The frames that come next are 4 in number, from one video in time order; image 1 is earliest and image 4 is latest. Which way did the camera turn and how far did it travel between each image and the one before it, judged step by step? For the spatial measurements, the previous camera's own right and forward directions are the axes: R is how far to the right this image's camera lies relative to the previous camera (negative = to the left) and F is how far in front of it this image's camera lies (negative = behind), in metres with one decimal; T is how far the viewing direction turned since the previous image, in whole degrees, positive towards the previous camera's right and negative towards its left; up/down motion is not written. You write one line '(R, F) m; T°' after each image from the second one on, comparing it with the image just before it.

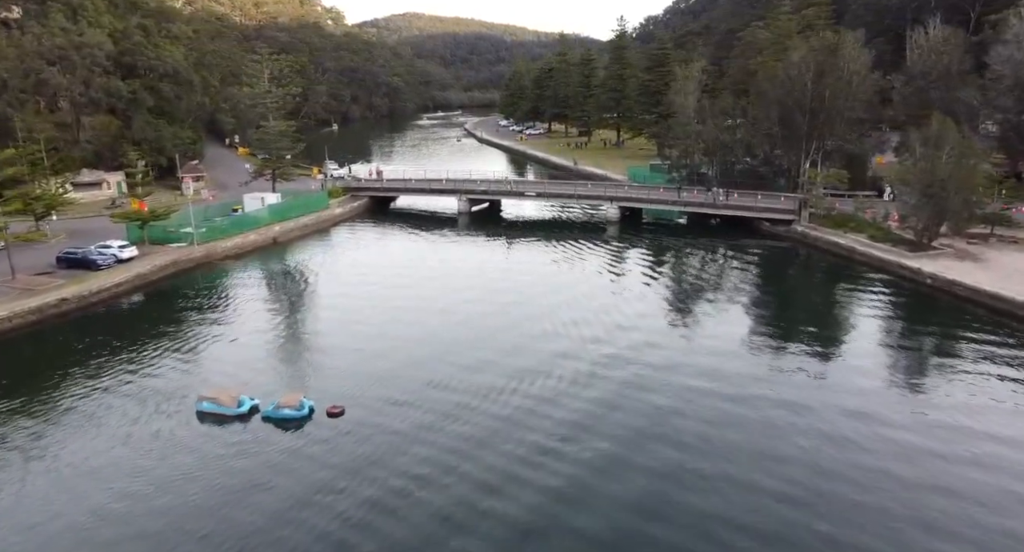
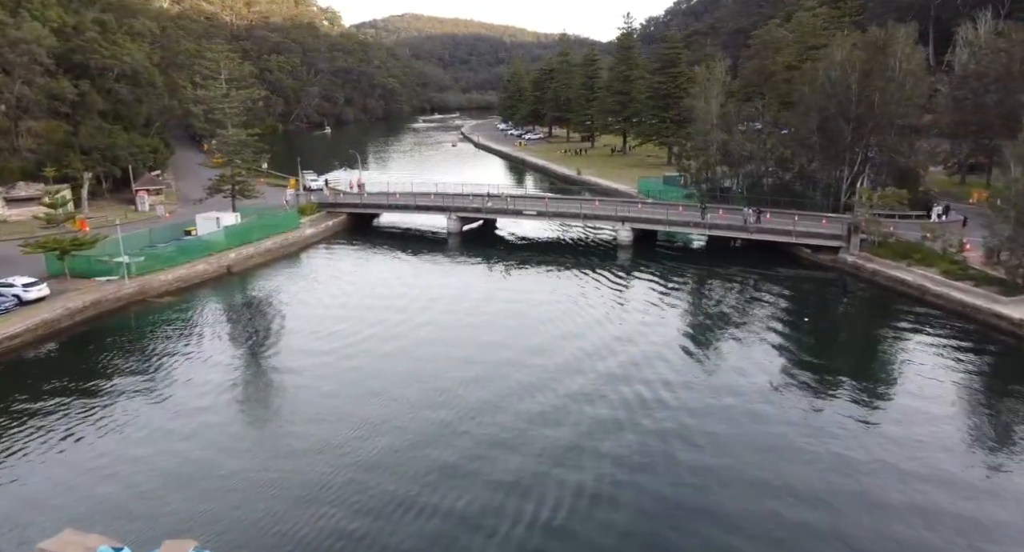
(+0.1, +5.9) m; 0°
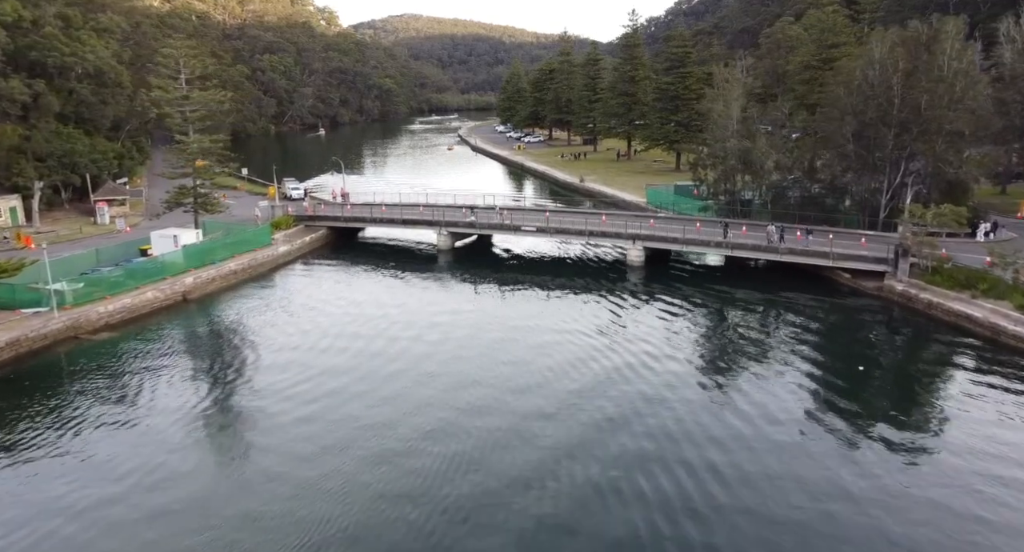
(+0.1, +4.2) m; 0°
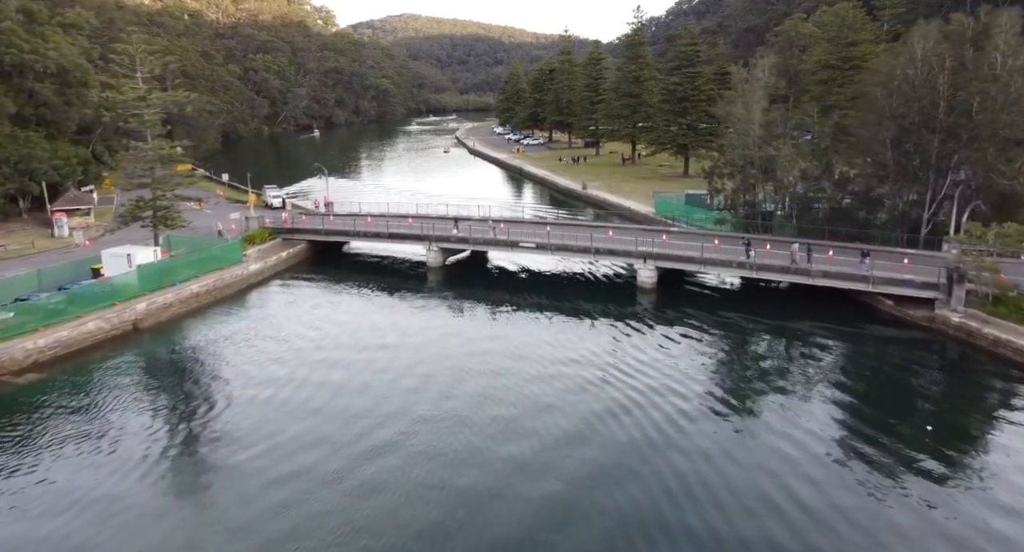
(+0.1, +3.6) m; 0°
